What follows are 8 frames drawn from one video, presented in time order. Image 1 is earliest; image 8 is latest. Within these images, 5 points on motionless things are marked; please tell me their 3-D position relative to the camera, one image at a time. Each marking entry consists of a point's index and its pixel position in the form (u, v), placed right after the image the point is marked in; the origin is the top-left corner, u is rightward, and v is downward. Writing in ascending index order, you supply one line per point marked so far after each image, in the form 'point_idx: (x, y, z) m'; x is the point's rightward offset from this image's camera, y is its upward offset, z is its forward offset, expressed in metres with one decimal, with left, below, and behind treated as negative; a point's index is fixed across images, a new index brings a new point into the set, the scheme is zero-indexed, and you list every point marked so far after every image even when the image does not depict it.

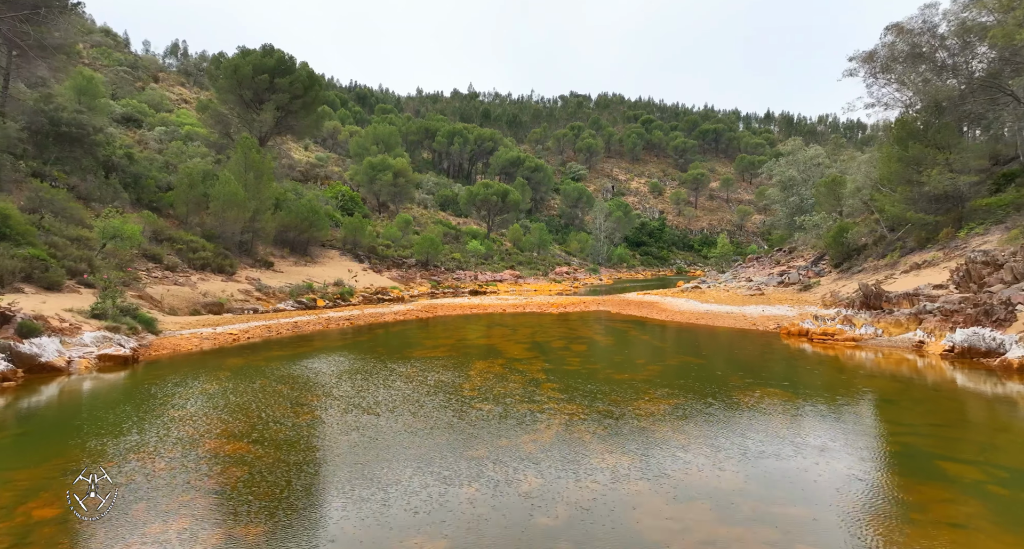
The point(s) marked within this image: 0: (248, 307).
0: (-9.2, -1.1, +19.6) m
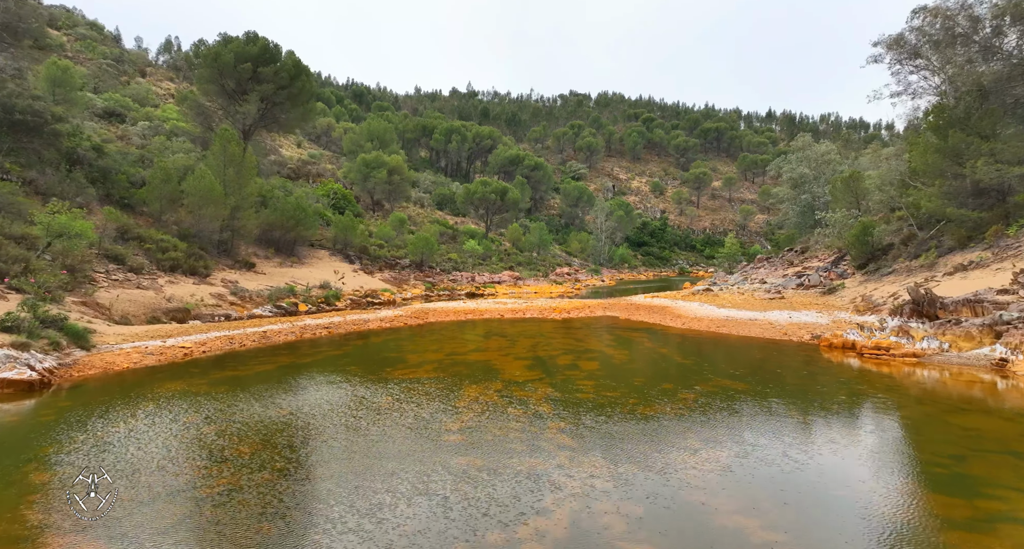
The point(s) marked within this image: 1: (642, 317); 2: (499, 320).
0: (-9.2, -1.2, +17.7) m
1: (+4.3, -1.4, +19.0) m
2: (-0.3, -1.5, +18.2) m
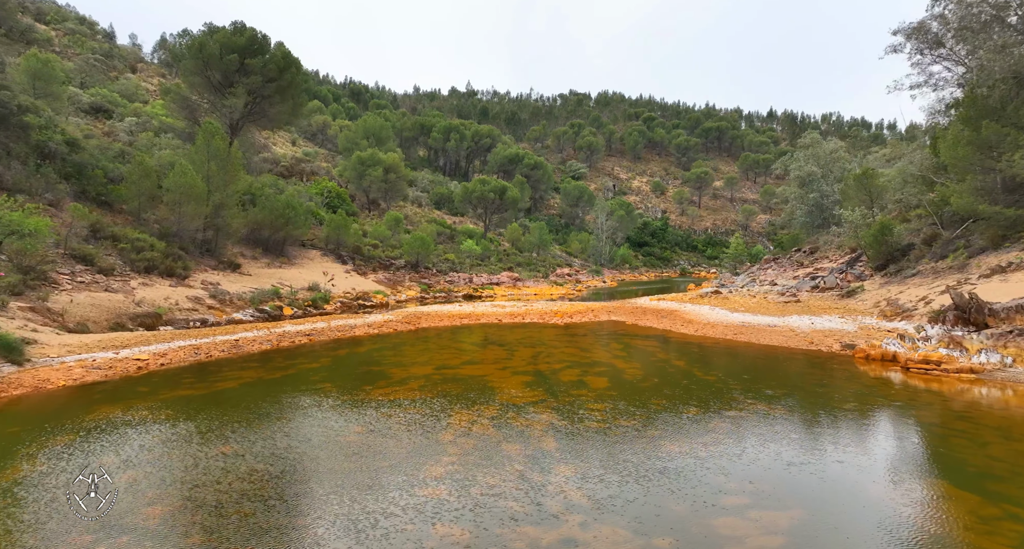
0: (-9.3, -1.2, +16.5) m
1: (+4.3, -1.5, +17.7) m
2: (-0.4, -1.5, +16.9) m
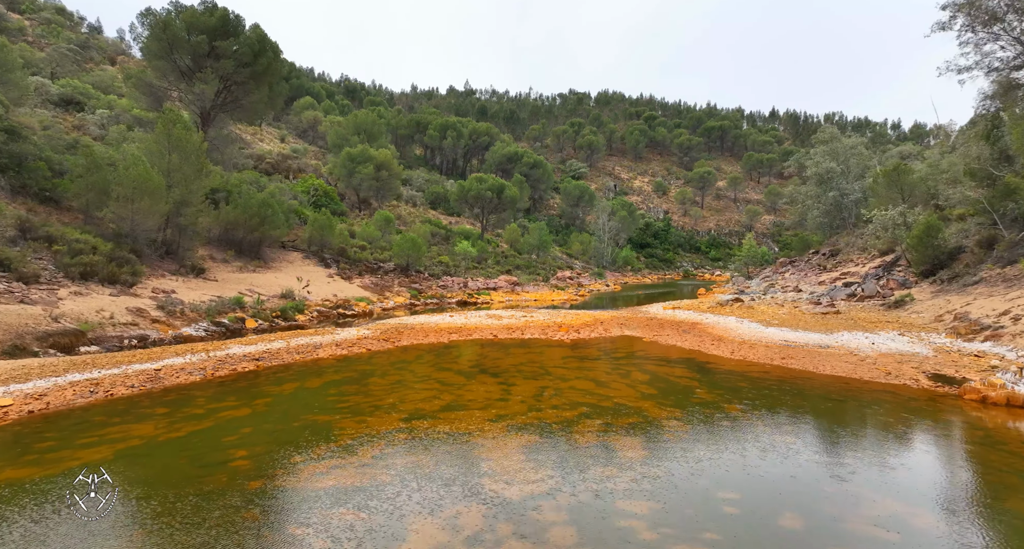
0: (-9.3, -1.4, +13.8) m
1: (+4.2, -1.7, +15.1) m
2: (-0.4, -1.7, +14.3) m
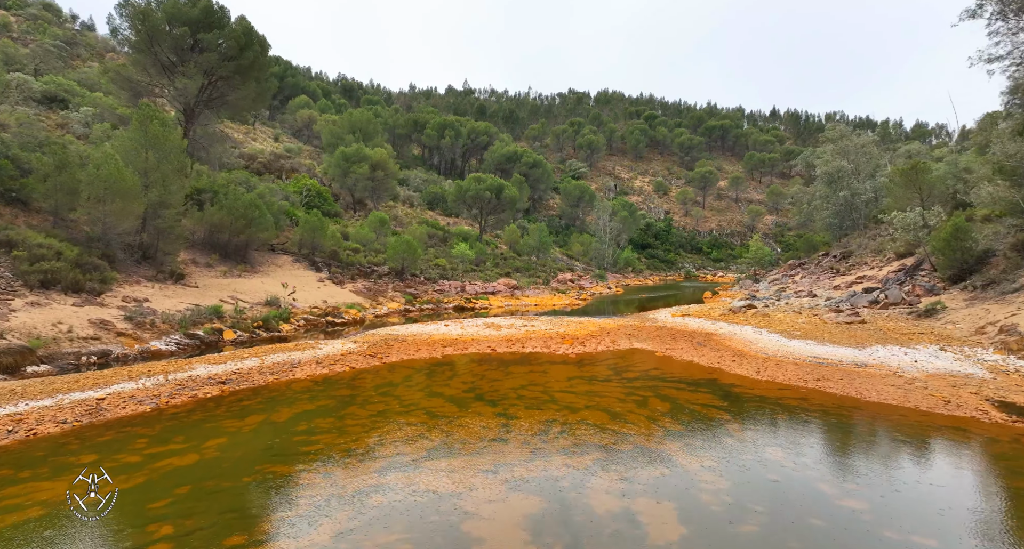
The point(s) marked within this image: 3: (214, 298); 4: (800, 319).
0: (-9.3, -1.7, +12.5) m
1: (+4.2, -1.9, +13.8) m
2: (-0.4, -1.9, +13.0) m
3: (-10.3, -0.8, +19.4) m
4: (+9.2, -1.4, +18.0) m
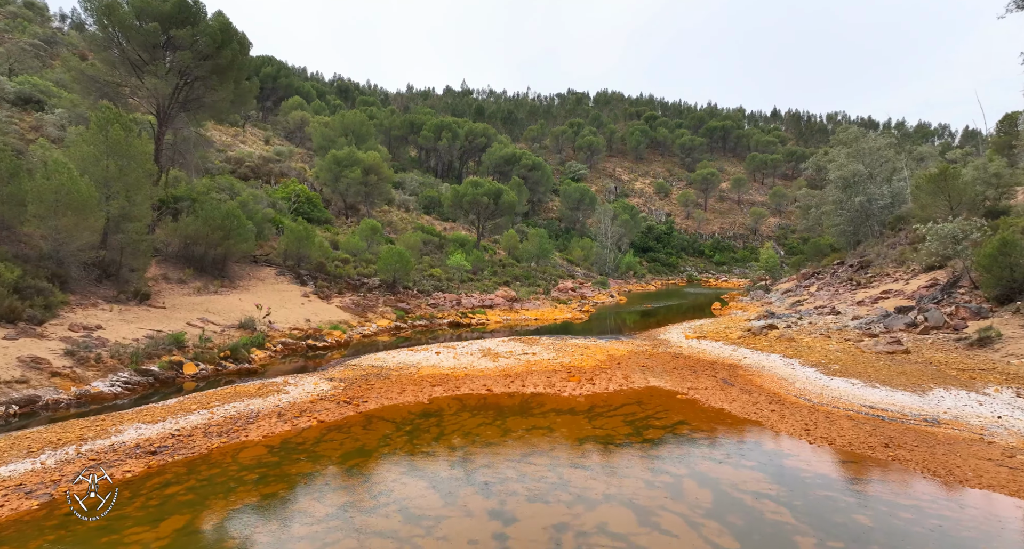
0: (-9.3, -2.3, +10.6) m
1: (+4.2, -2.5, +12.0) m
2: (-0.5, -2.5, +11.2) m
3: (-10.3, -1.4, +17.5) m
4: (+9.2, -2.0, +16.1) m
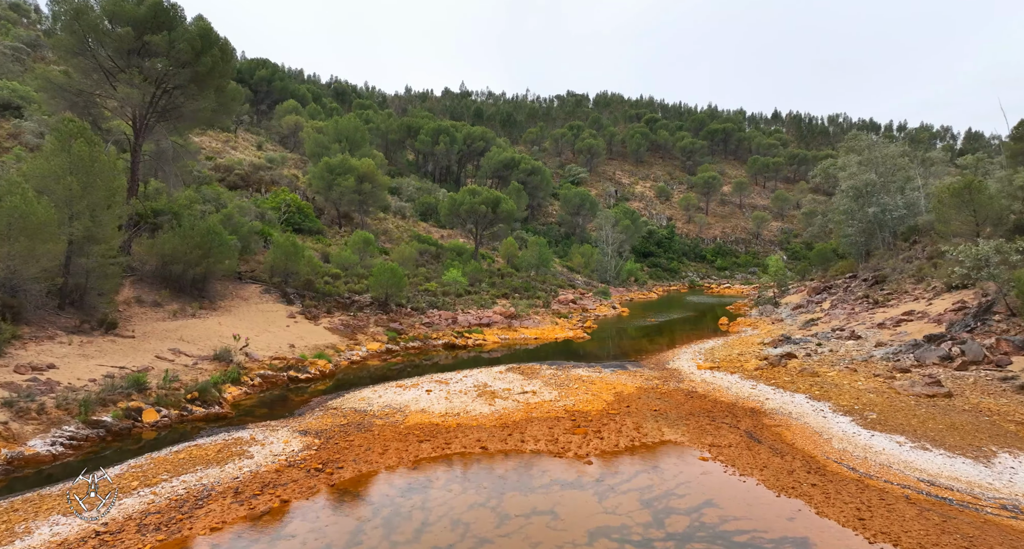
0: (-9.4, -3.1, +9.2) m
1: (+4.1, -3.3, +10.5) m
2: (-0.5, -3.3, +9.7) m
3: (-10.4, -2.3, +16.1) m
4: (+9.1, -2.8, +14.7) m
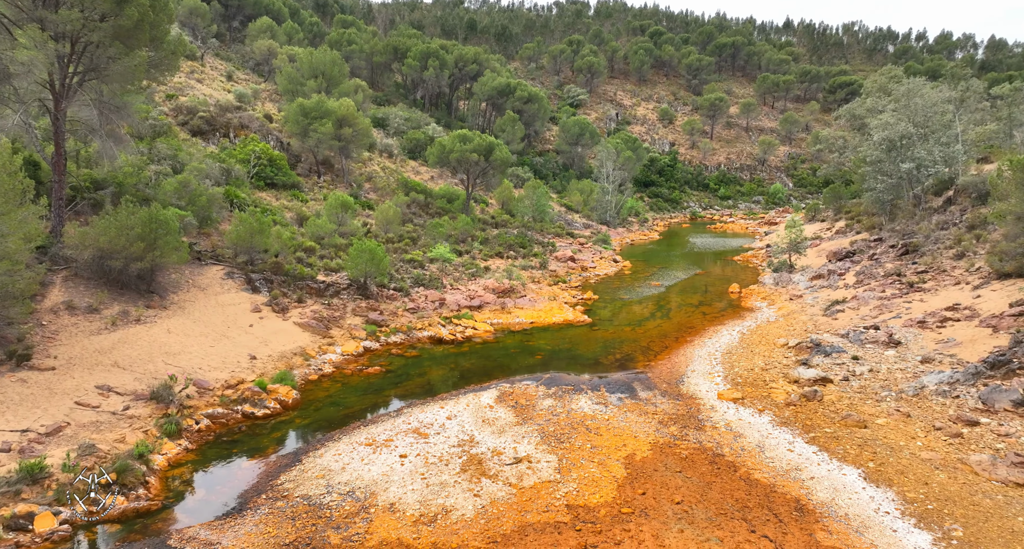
0: (-9.6, -4.9, +6.7) m
1: (+3.9, -4.8, +8.1) m
2: (-0.7, -5.0, +7.3) m
3: (-10.6, -3.0, +13.4) m
4: (+8.9, -3.7, +12.2) m
